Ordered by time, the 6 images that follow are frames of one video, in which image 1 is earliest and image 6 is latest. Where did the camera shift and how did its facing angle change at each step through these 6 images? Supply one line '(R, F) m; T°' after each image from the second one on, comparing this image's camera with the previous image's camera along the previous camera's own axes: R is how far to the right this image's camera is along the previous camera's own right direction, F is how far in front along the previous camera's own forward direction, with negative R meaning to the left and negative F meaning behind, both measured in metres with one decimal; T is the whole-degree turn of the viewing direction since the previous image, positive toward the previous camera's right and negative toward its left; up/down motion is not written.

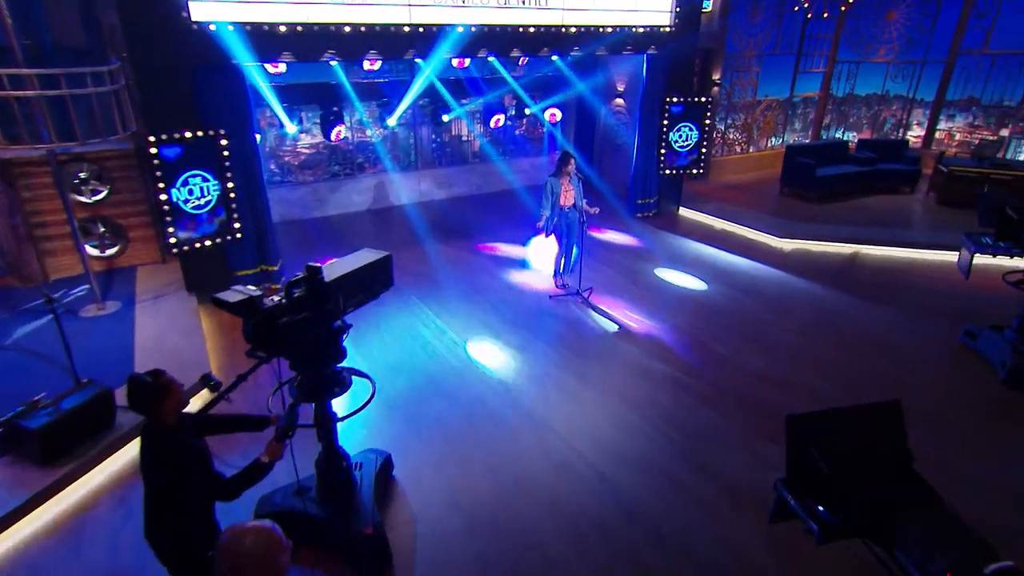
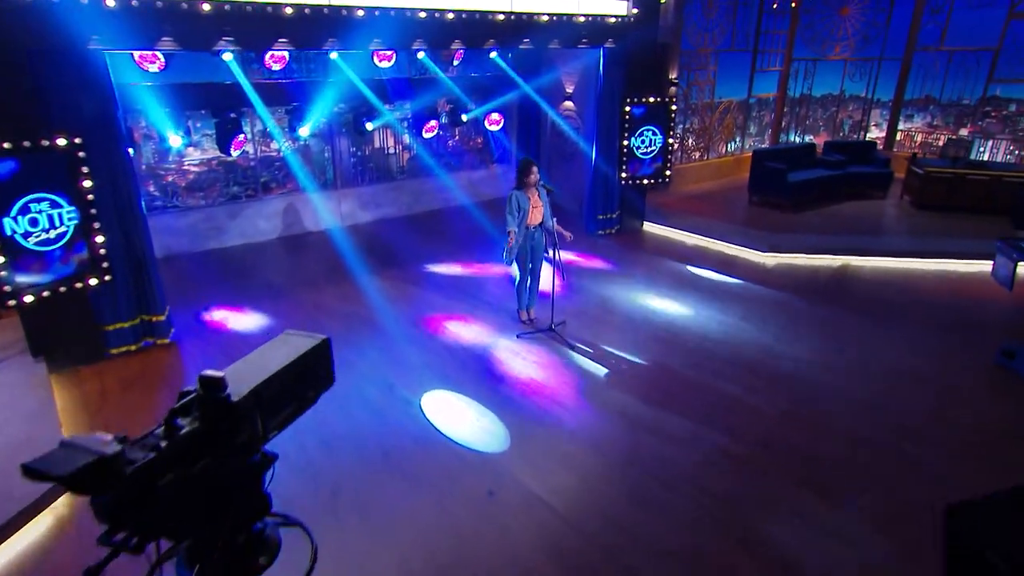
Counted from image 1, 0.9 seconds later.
(-0.5, +1.6) m; +7°
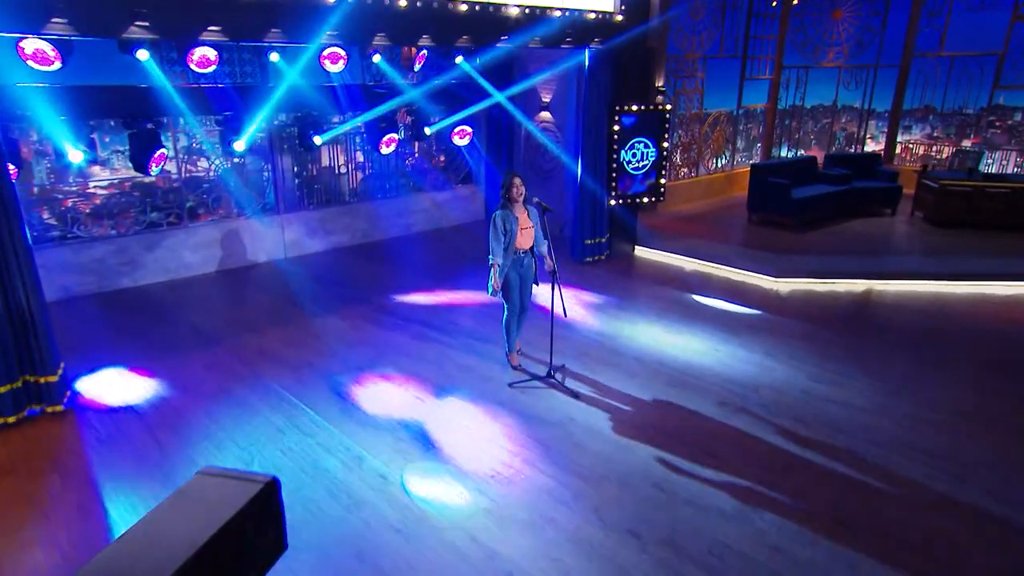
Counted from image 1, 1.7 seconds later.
(-0.4, +1.3) m; +5°
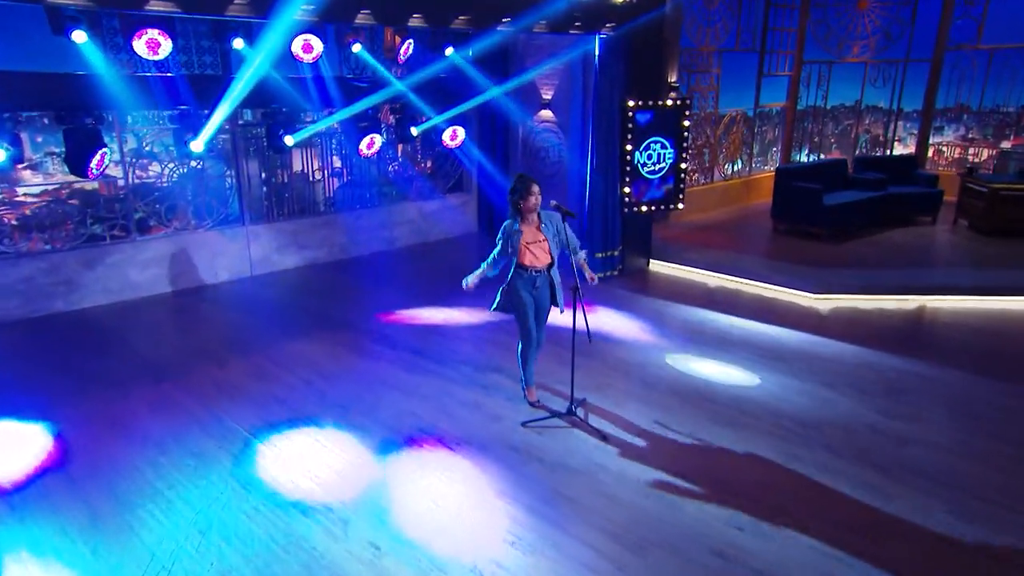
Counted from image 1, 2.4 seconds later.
(-0.3, +1.0) m; +2°
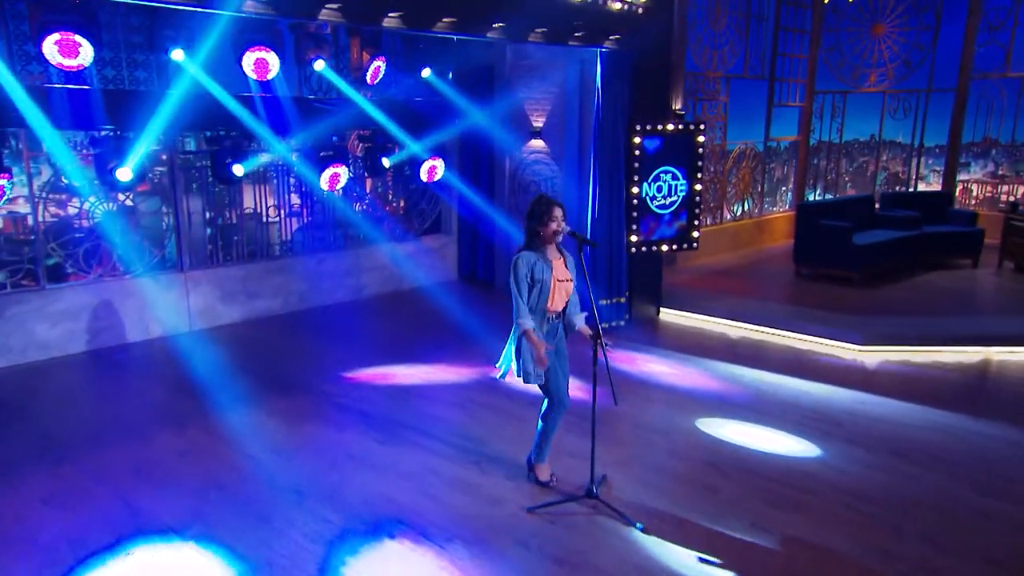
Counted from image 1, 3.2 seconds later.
(-0.2, +1.1) m; +3°
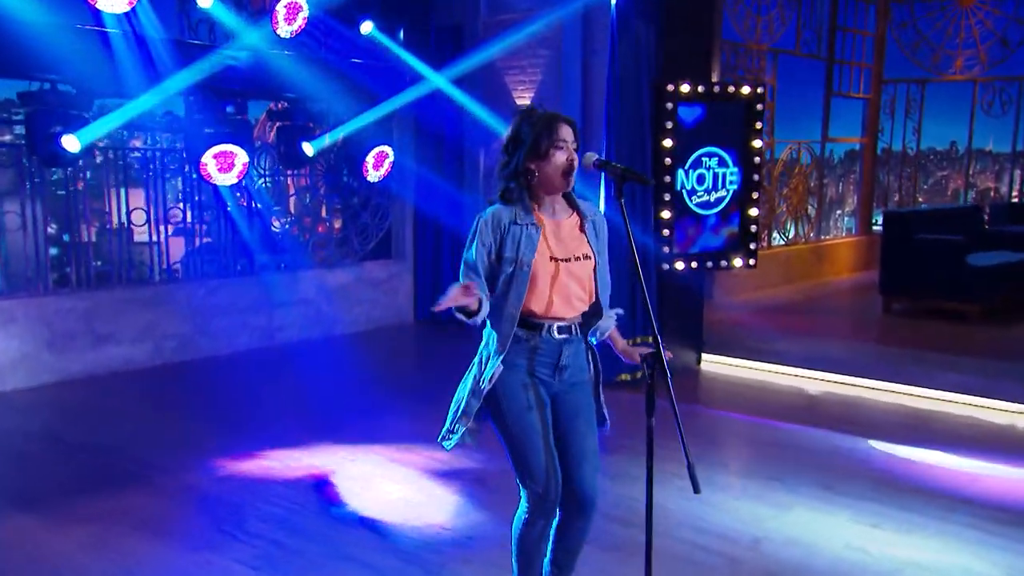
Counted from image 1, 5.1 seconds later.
(0.0, +2.1) m; +1°
